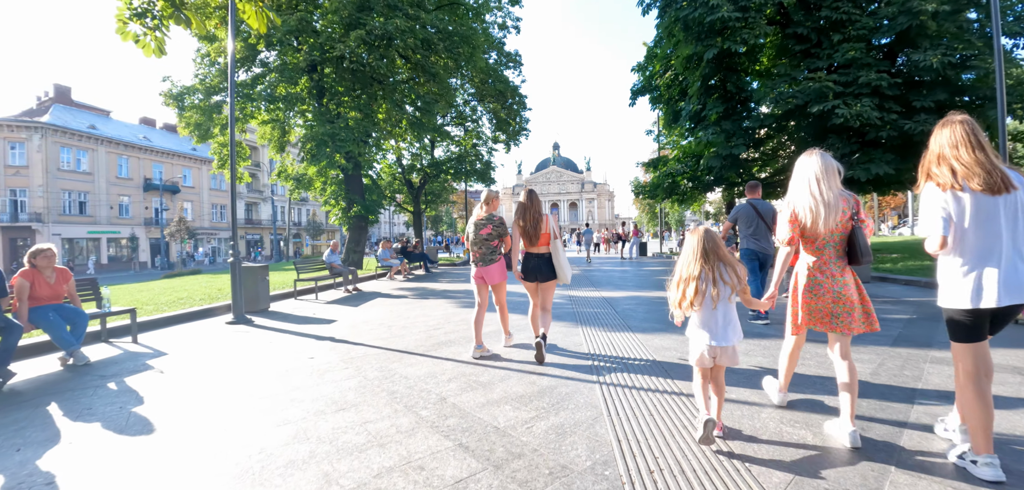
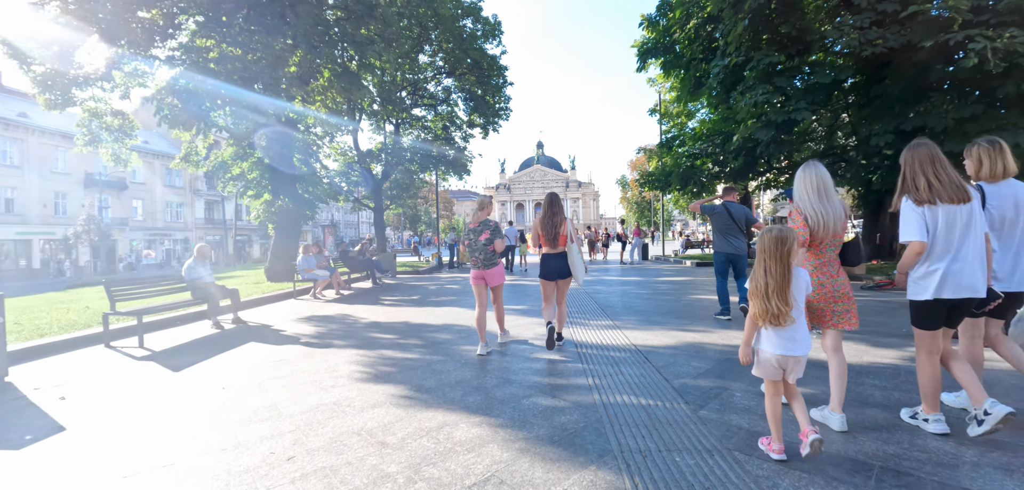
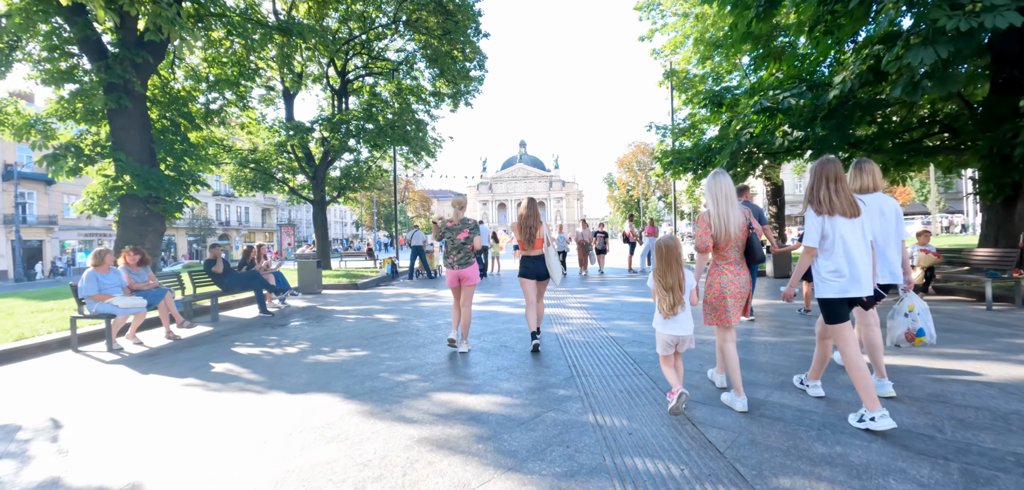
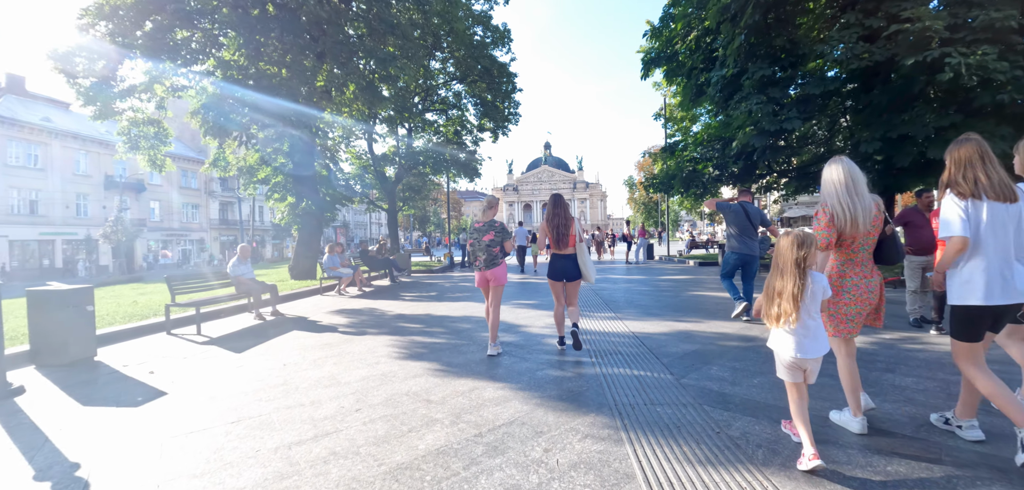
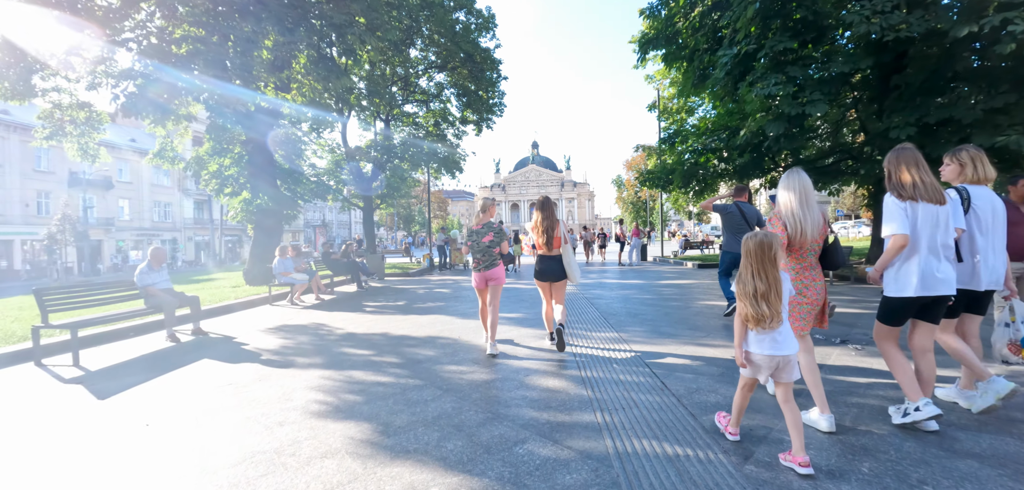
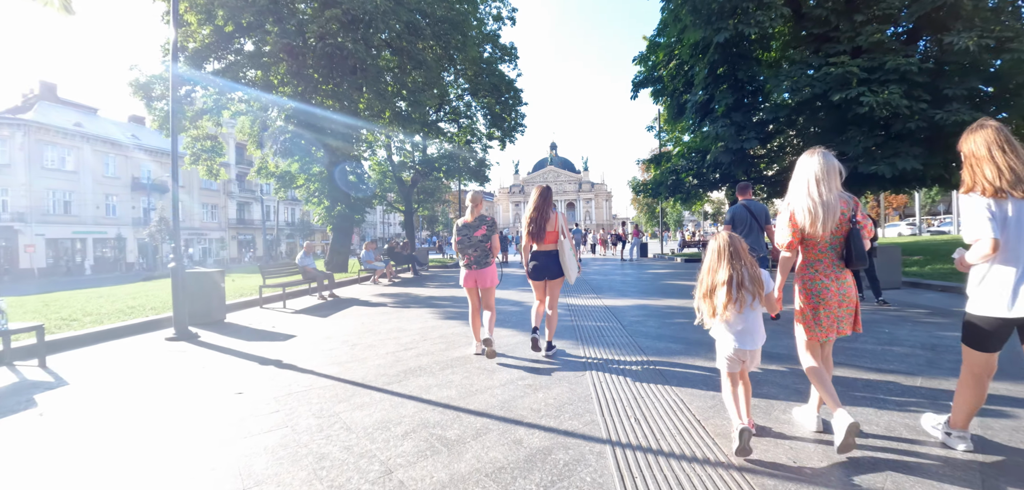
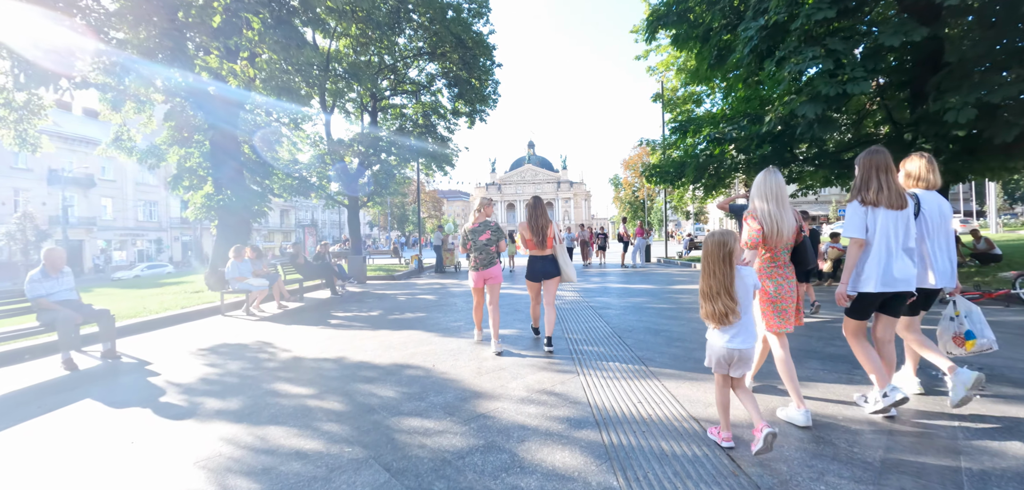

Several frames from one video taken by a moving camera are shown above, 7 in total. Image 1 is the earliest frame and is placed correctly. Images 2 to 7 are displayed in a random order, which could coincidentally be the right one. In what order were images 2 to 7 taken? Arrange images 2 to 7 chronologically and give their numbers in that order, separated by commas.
6, 4, 2, 5, 7, 3
